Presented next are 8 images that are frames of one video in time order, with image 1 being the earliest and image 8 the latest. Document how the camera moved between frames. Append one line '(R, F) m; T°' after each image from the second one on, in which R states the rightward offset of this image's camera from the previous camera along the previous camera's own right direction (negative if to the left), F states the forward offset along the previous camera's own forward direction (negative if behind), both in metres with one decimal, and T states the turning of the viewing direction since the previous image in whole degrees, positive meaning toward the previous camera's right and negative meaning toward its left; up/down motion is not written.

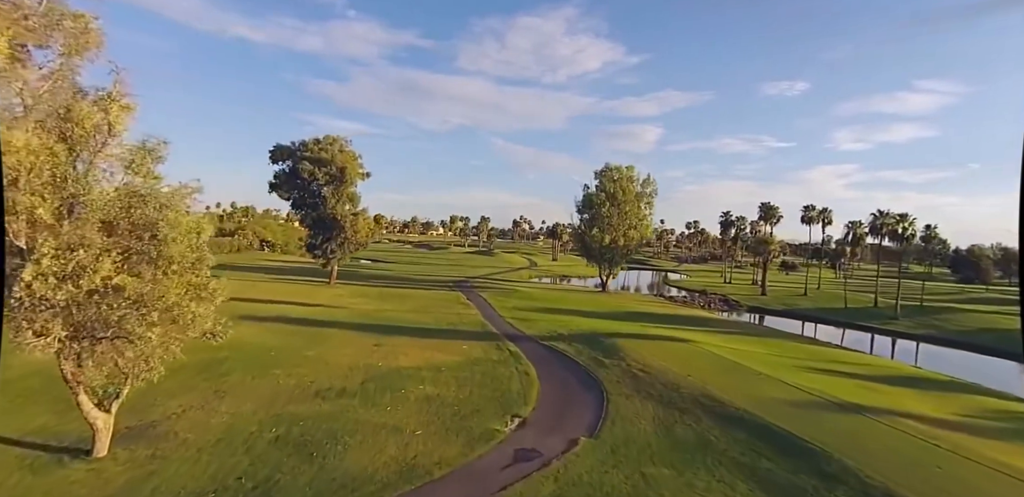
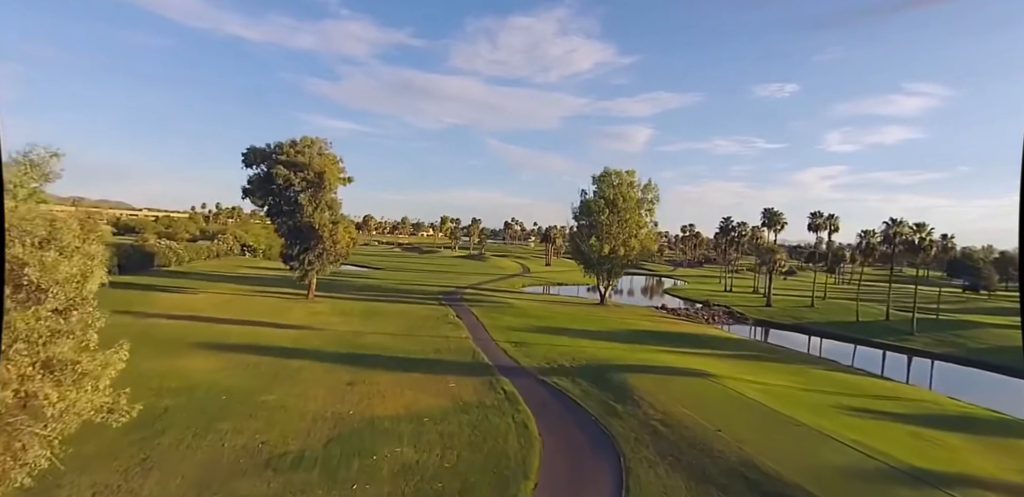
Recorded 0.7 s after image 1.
(-0.2, +3.1) m; +1°
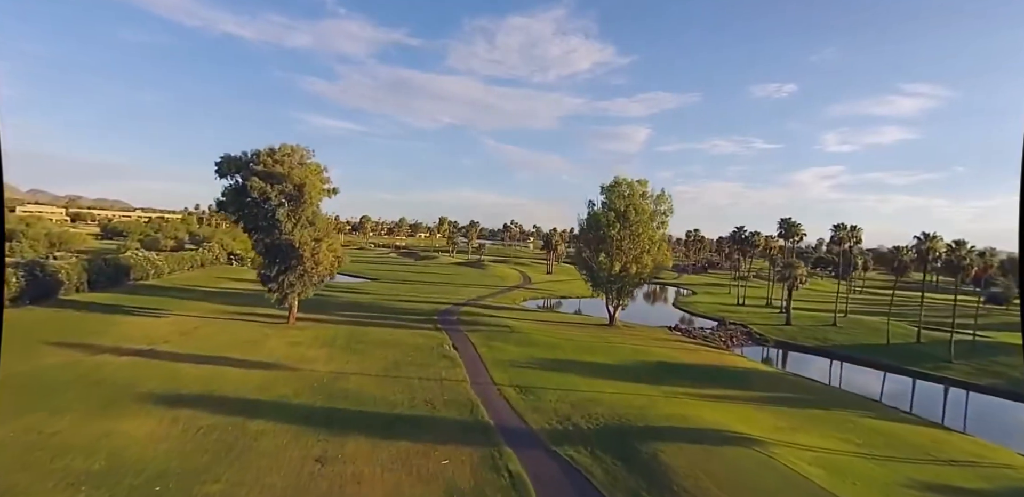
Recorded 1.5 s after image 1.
(-0.3, +3.9) m; 0°
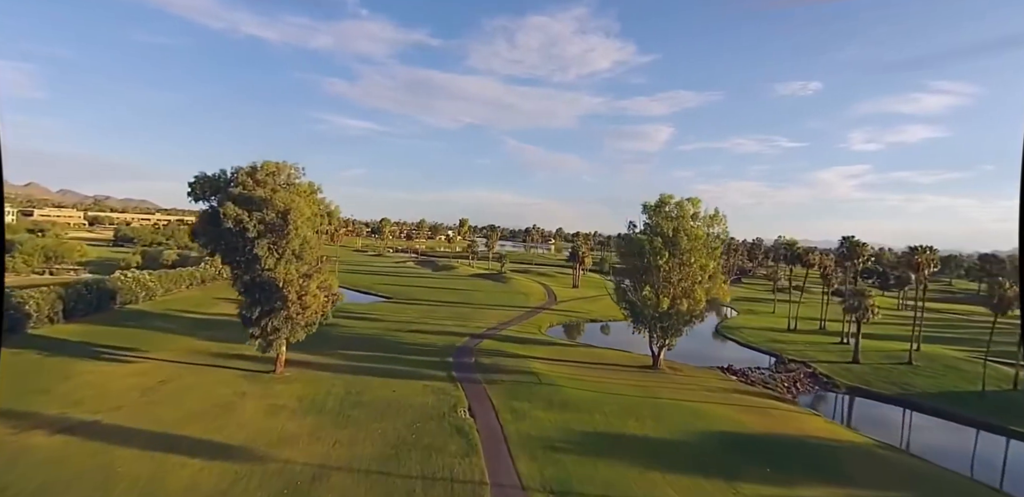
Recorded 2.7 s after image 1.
(-0.7, +6.4) m; -2°
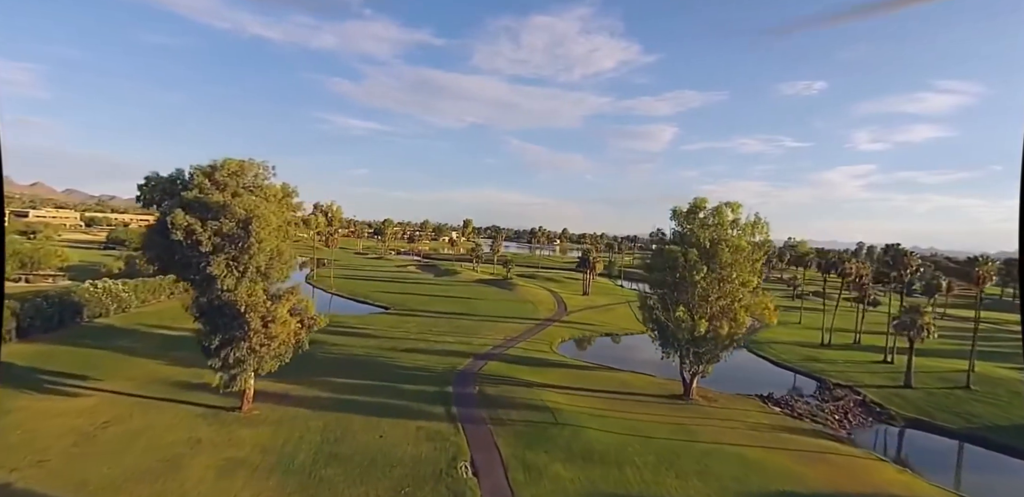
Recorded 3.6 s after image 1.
(-0.4, +5.1) m; 0°
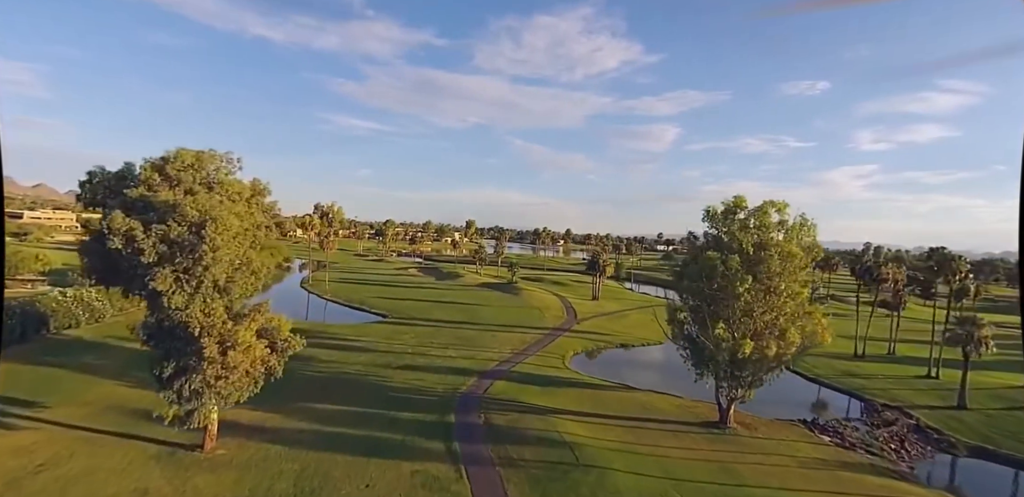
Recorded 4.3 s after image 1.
(-0.5, +4.2) m; 0°
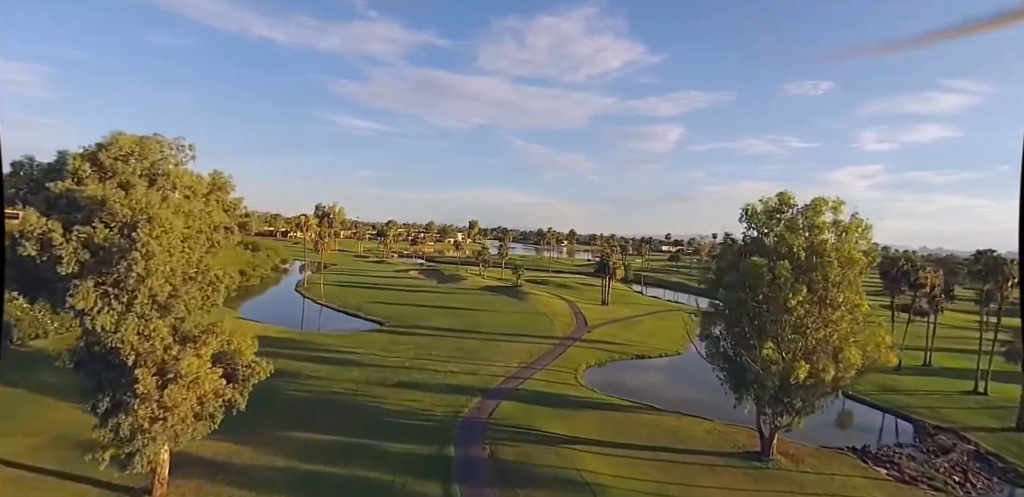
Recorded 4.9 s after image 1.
(-0.3, +3.8) m; 0°
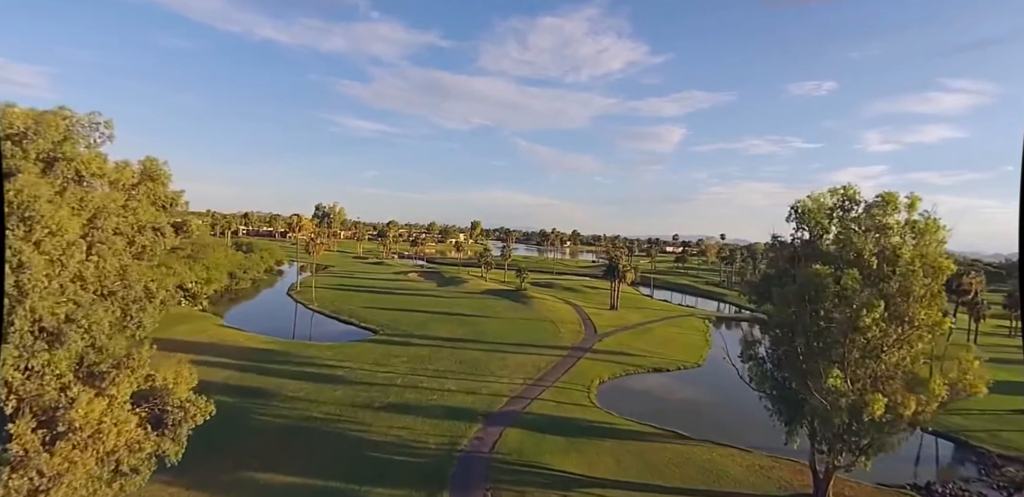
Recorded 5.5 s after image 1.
(-0.2, +4.0) m; 0°
